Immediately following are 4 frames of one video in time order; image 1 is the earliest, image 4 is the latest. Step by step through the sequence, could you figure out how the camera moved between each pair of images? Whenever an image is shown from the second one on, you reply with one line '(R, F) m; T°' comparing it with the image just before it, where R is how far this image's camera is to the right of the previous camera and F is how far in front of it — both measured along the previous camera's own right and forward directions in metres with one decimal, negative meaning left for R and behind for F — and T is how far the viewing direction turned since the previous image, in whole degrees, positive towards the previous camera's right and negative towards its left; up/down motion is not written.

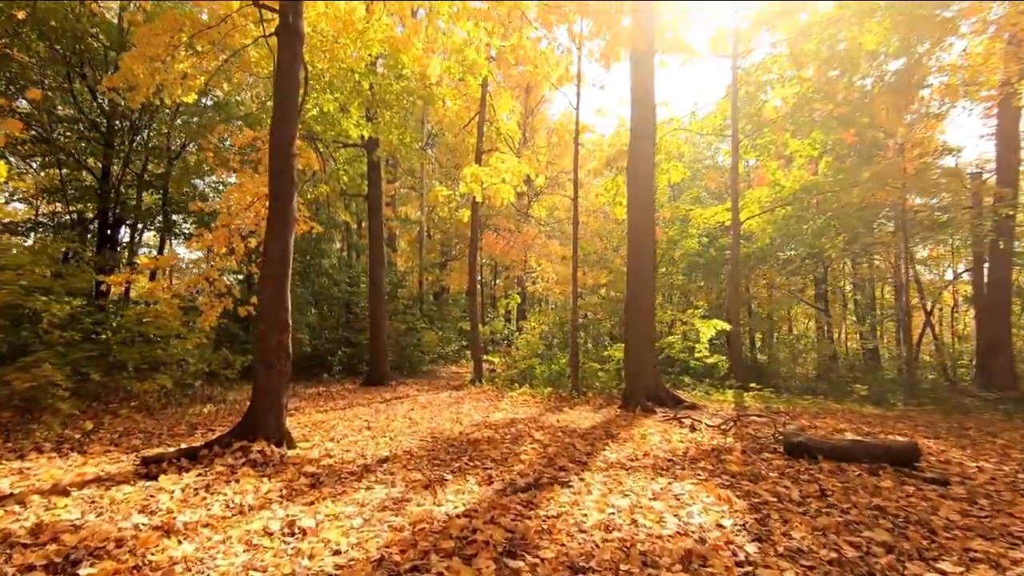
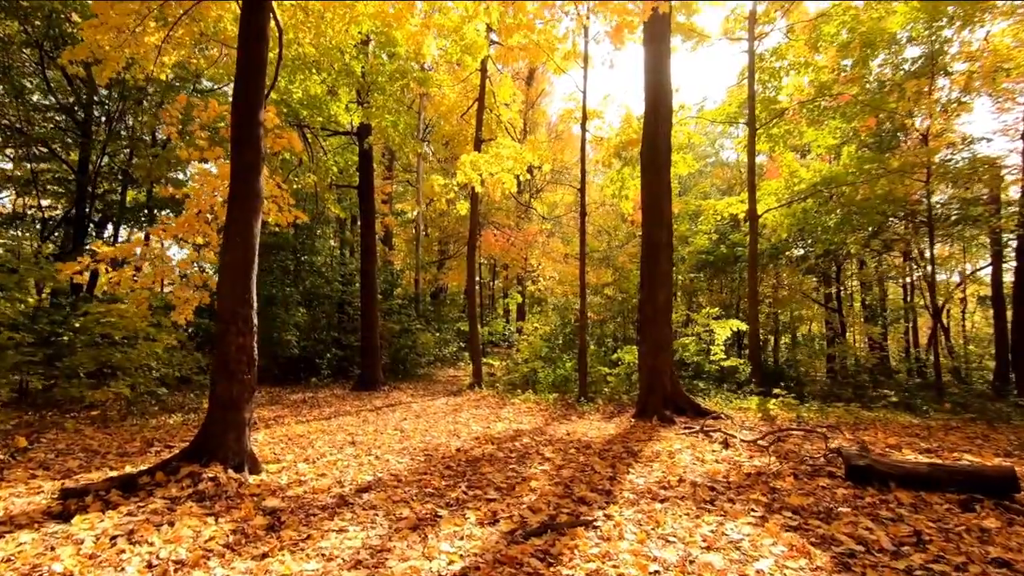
(-0.1, +0.8) m; 0°
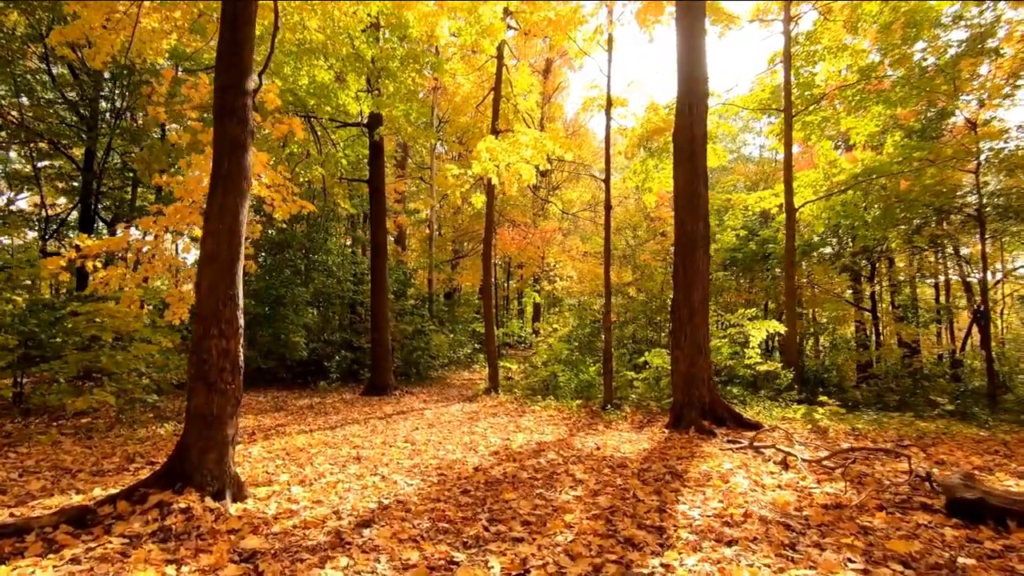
(-0.1, +0.6) m; -2°
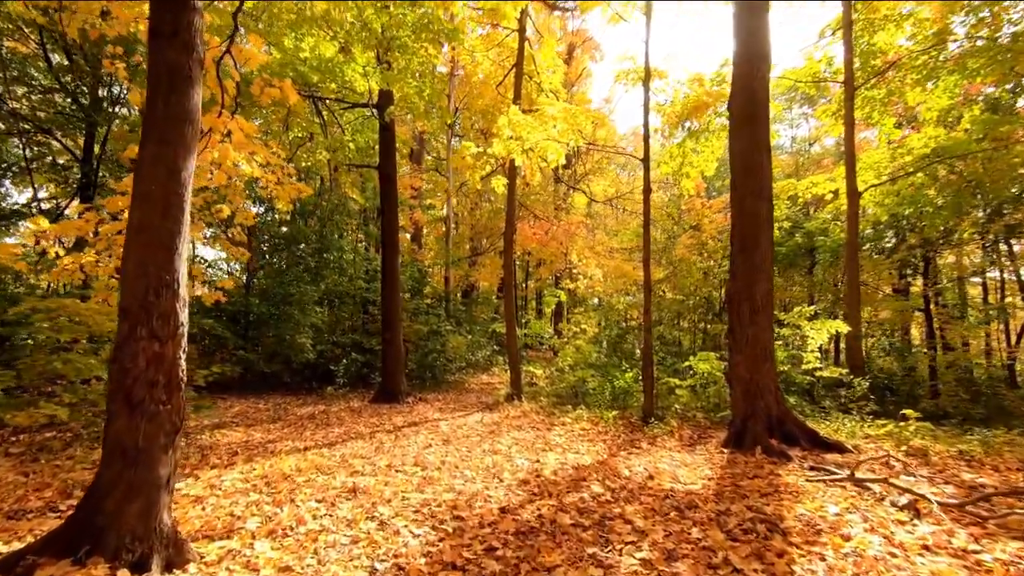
(-0.1, +1.0) m; -2°
